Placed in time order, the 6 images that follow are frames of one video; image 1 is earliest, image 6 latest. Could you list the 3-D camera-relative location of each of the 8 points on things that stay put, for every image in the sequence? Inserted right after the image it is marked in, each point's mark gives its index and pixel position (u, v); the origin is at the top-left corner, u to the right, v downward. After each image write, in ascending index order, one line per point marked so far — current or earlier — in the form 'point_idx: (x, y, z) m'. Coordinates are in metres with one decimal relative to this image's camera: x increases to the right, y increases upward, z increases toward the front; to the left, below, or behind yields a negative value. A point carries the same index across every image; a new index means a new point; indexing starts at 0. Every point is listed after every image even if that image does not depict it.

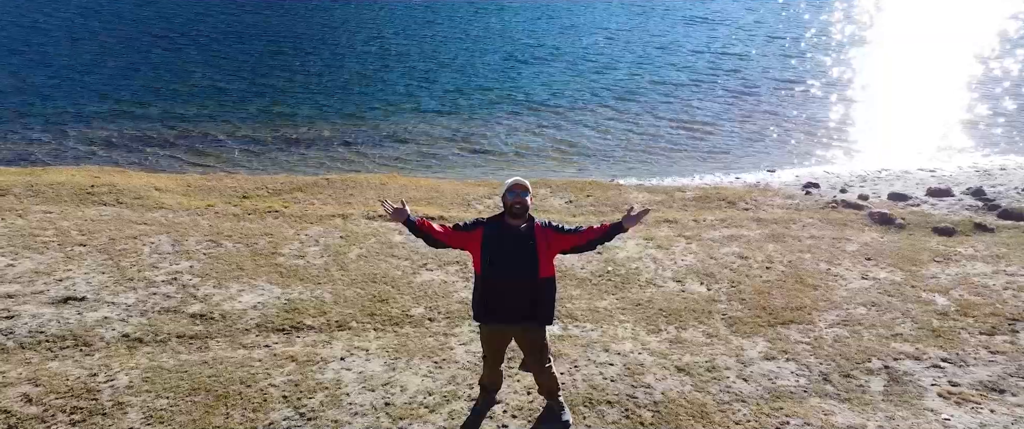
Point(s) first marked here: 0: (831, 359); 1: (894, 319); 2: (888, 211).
0: (+2.8, -1.3, +6.0) m
1: (+3.6, -1.0, +6.4) m
2: (+5.1, +0.1, +9.2) m
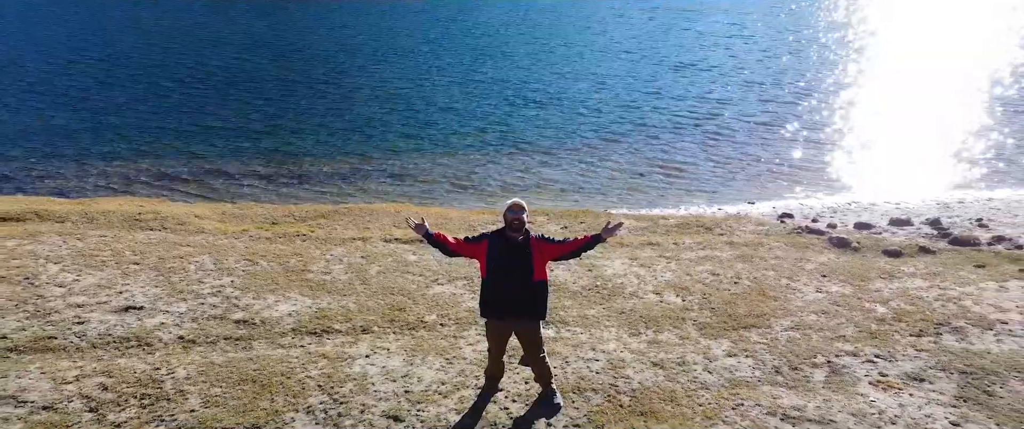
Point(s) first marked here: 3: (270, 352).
0: (+2.8, -1.4, +7.1) m
1: (+3.7, -1.2, +7.5) m
2: (+5.1, -0.3, +10.3) m
3: (-2.7, -1.5, +7.5) m
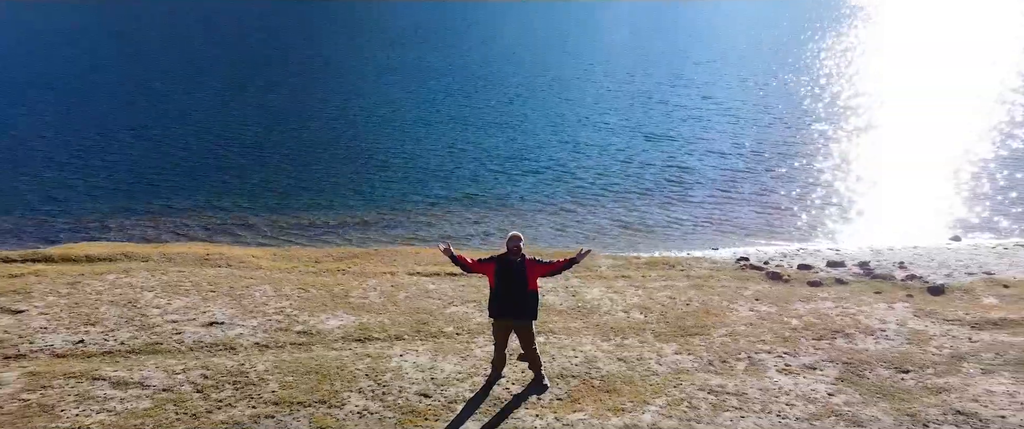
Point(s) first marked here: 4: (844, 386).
0: (+2.8, -1.9, +9.4) m
1: (+3.6, -1.7, +9.9) m
2: (+5.1, -1.1, +12.7) m
3: (-2.7, -2.0, +9.8) m
4: (+4.1, -2.1, +8.3) m
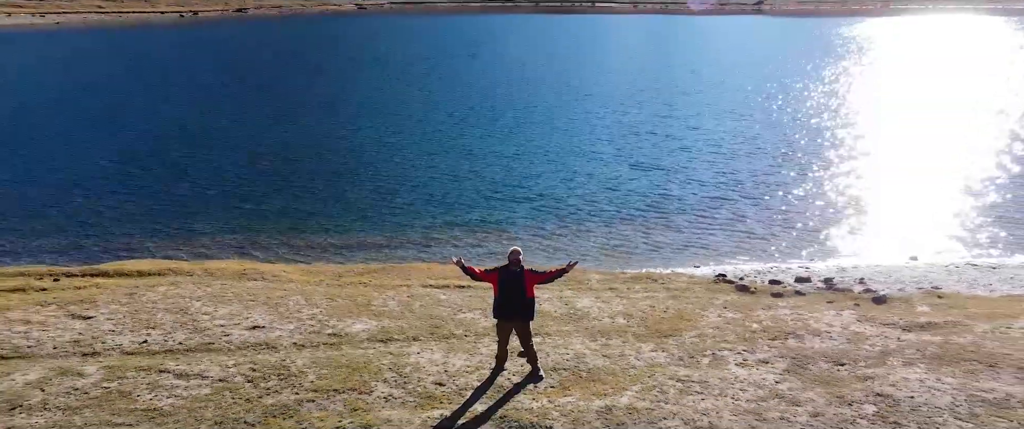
0: (+2.8, -2.2, +11.1) m
1: (+3.7, -2.0, +11.6) m
2: (+5.1, -1.5, +14.4) m
3: (-2.7, -2.3, +11.5) m
4: (+4.1, -2.4, +10.0) m
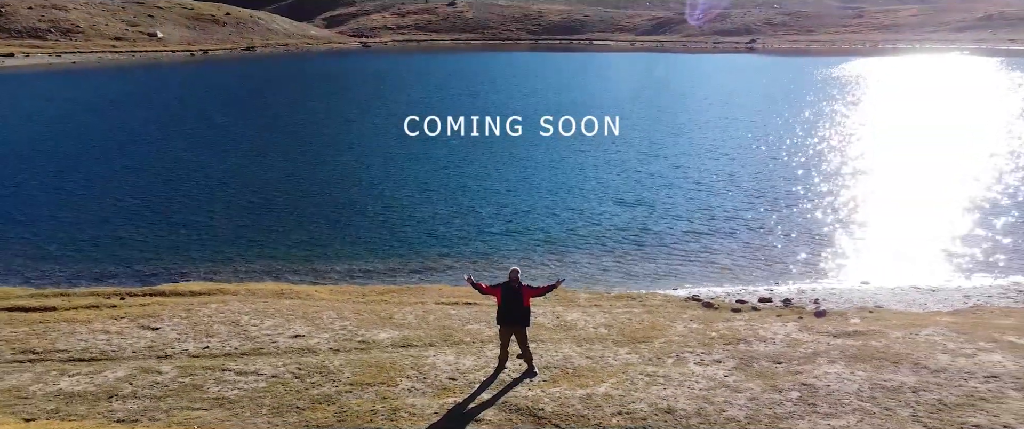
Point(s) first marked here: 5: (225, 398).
0: (+2.8, -2.7, +13.4) m
1: (+3.7, -2.6, +13.9) m
2: (+5.1, -2.2, +16.9) m
3: (-2.7, -2.9, +13.9) m
4: (+4.1, -2.9, +12.4) m
5: (-5.2, -3.3, +12.2) m
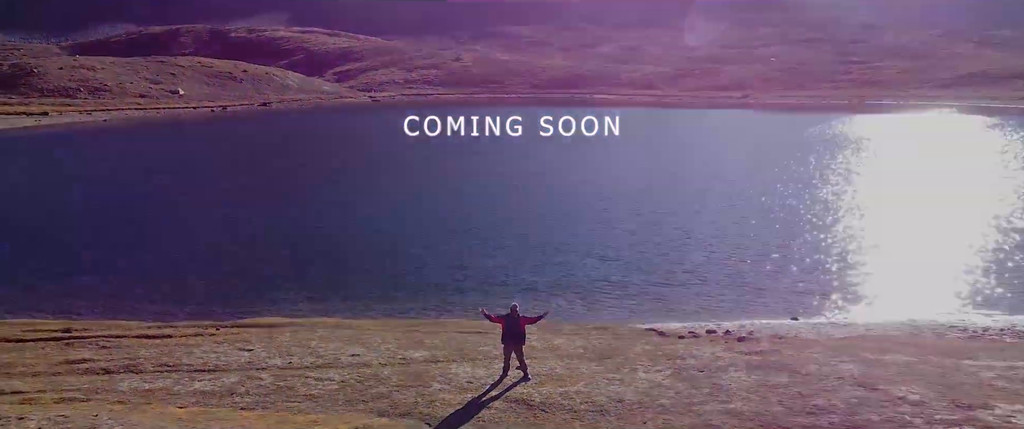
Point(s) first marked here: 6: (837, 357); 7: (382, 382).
0: (+2.9, -4.2, +18.6) m
1: (+3.7, -4.1, +19.1) m
2: (+5.1, -3.9, +22.1) m
3: (-2.7, -4.3, +19.1) m
4: (+4.1, -4.2, +17.6) m
5: (-5.2, -4.7, +17.4) m
6: (+8.6, -3.8, +17.8) m
7: (-3.4, -4.5, +18.1) m
